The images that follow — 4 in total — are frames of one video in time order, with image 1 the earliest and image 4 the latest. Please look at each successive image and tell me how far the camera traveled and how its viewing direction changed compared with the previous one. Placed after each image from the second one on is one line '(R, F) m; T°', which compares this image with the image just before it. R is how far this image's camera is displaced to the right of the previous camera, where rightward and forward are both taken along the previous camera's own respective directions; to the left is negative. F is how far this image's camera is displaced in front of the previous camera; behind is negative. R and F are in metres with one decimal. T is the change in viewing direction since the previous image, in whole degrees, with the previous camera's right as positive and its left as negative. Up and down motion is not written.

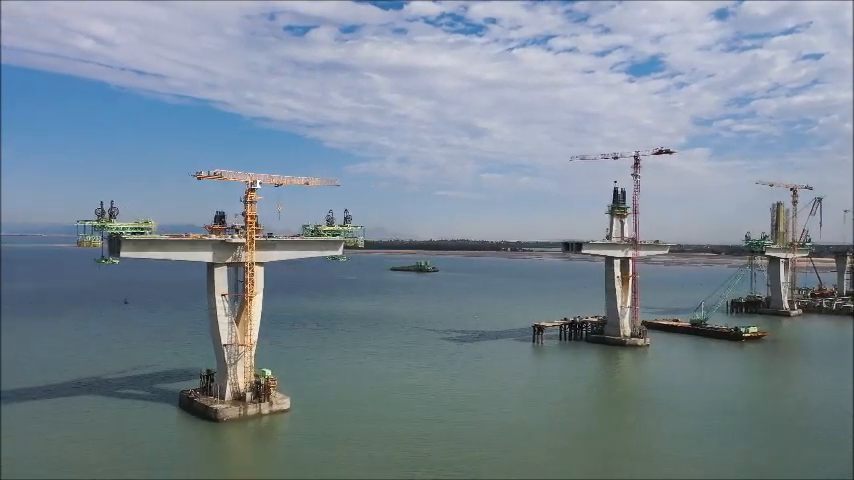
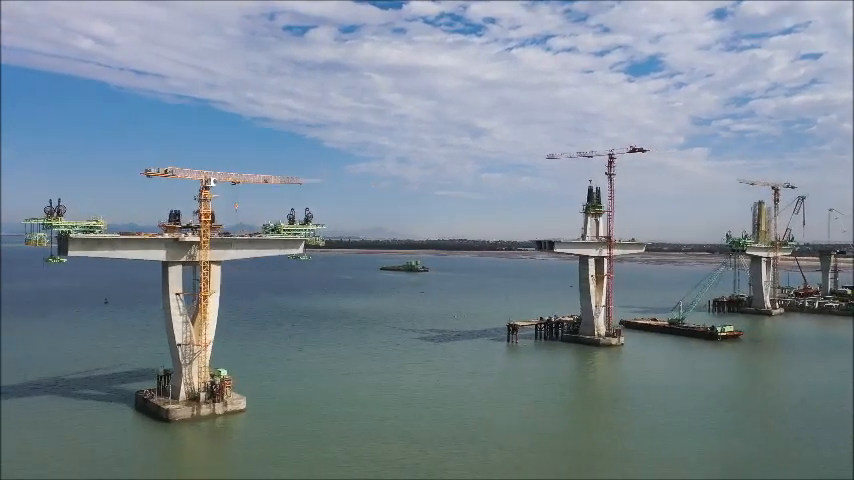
(+1.2, +0.2) m; 0°
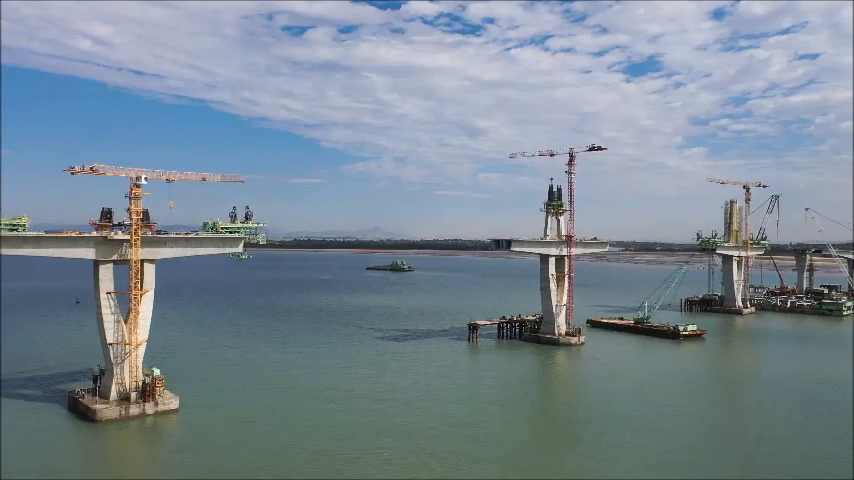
(+1.8, +0.2) m; 0°
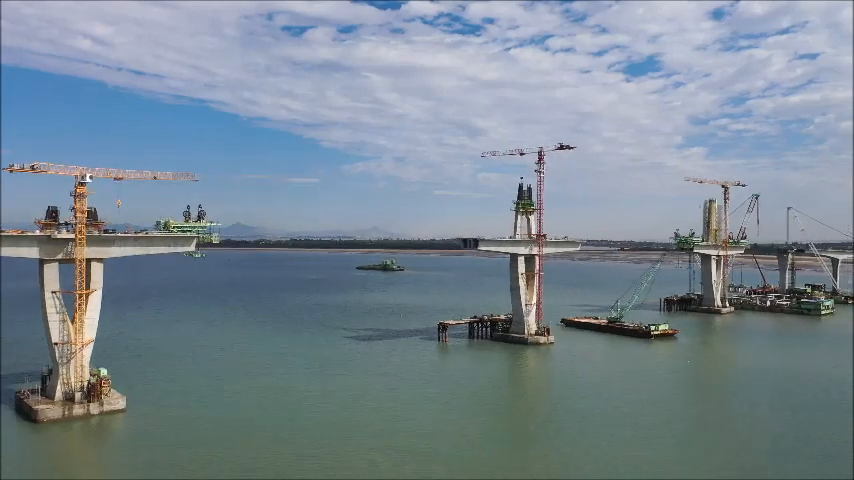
(+1.4, +0.1) m; 0°
